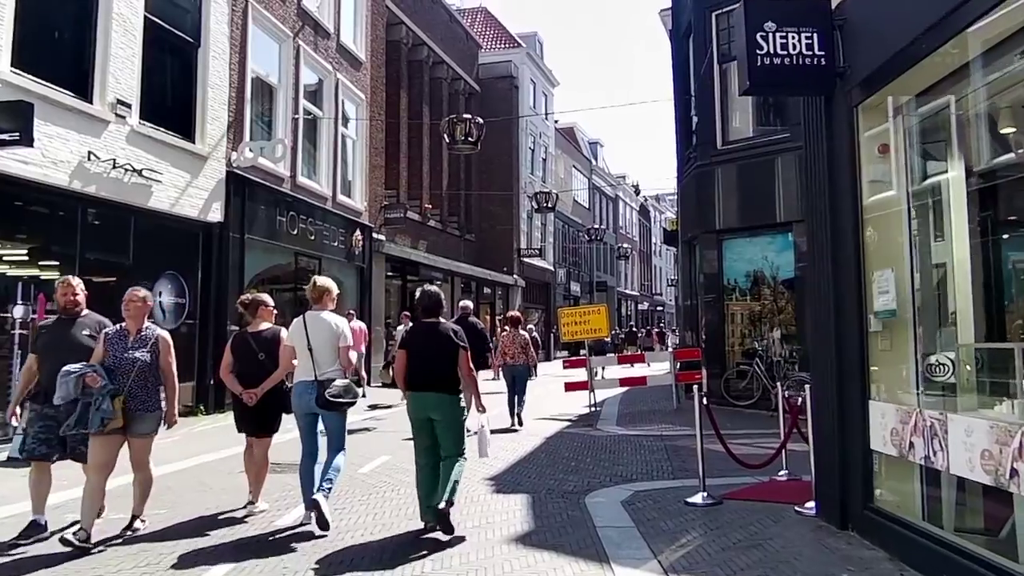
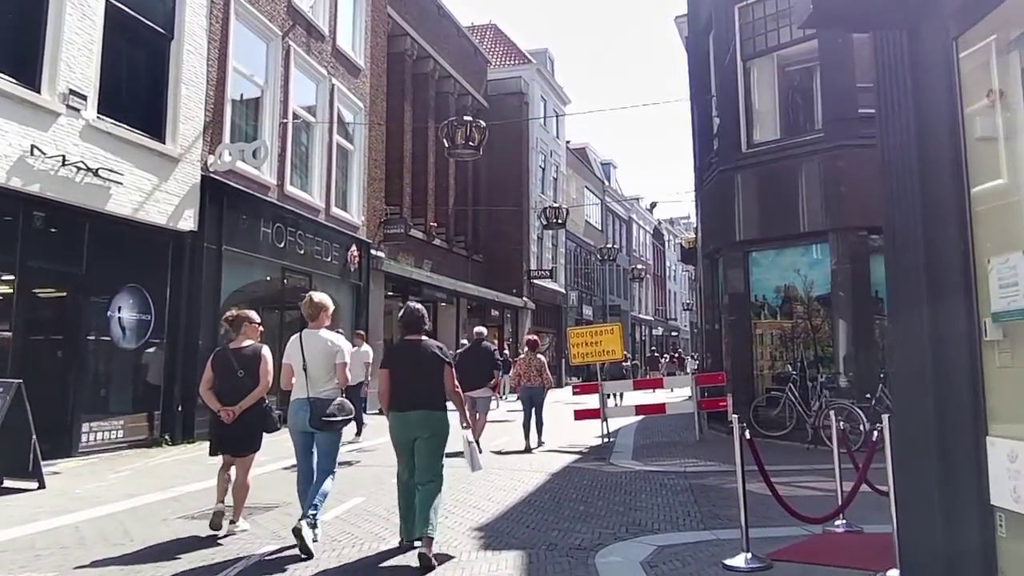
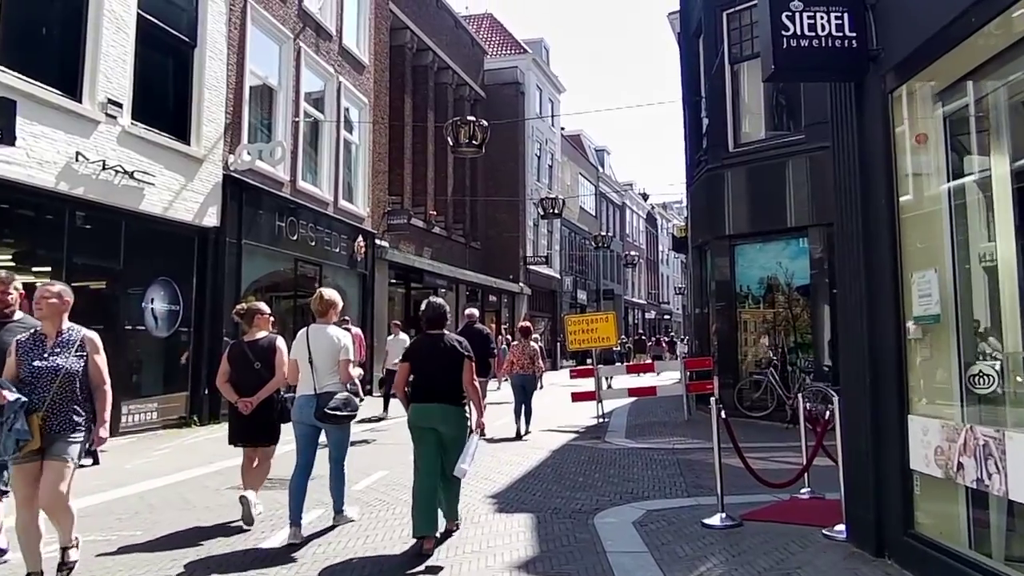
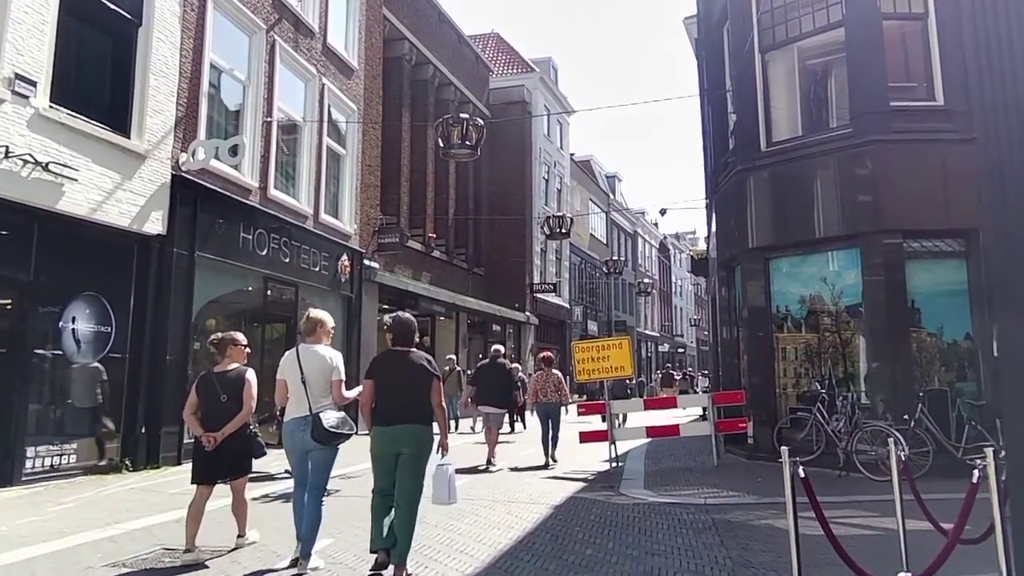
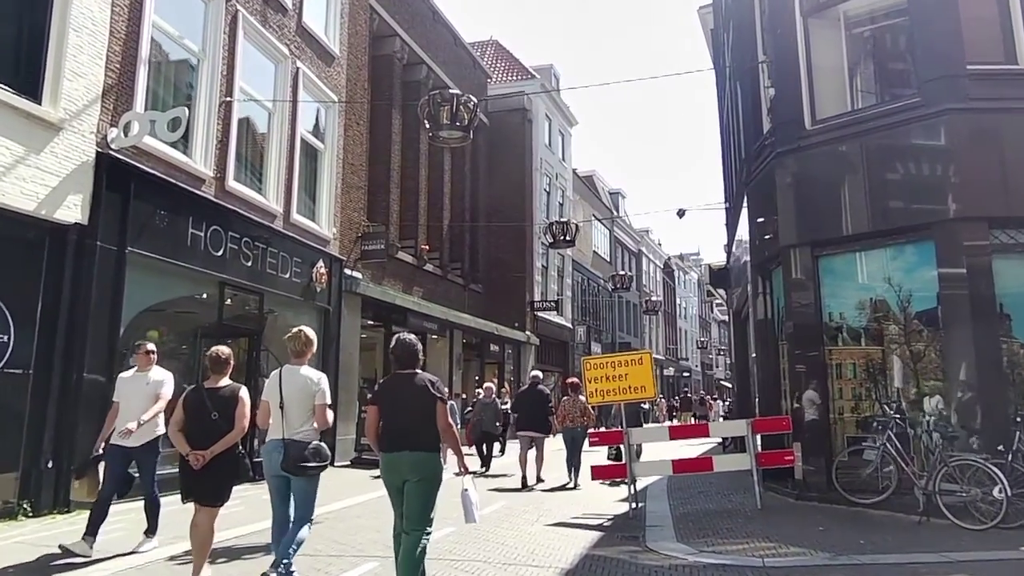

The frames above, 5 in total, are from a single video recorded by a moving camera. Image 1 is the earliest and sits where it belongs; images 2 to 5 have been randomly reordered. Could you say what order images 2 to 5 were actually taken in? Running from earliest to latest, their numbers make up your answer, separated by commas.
3, 2, 4, 5
